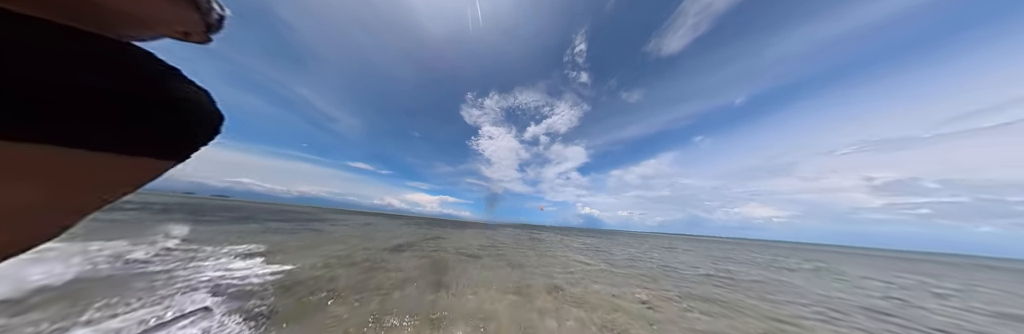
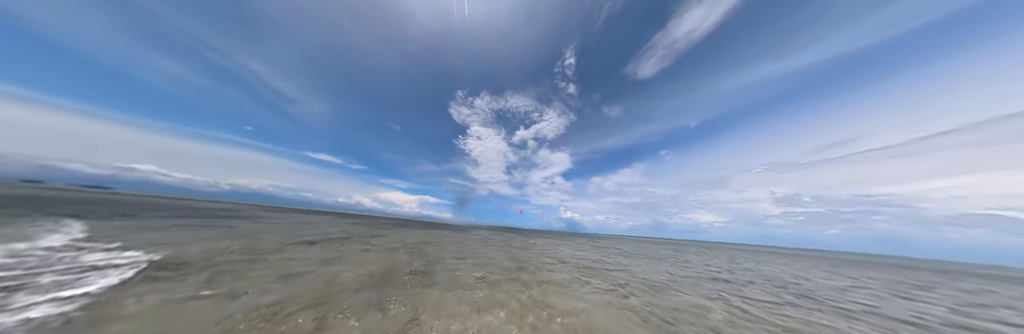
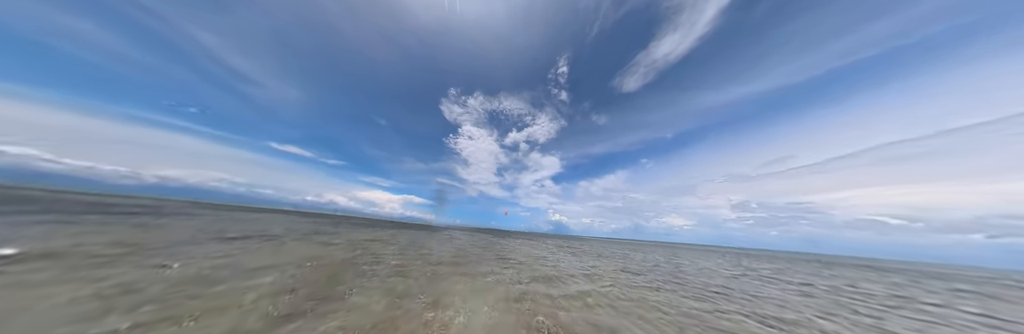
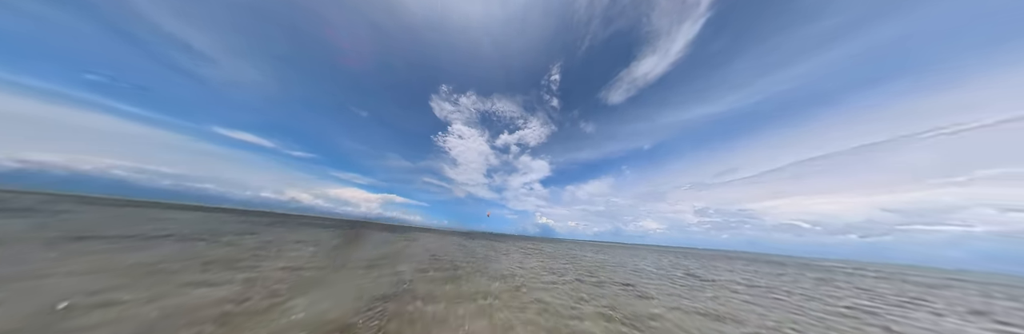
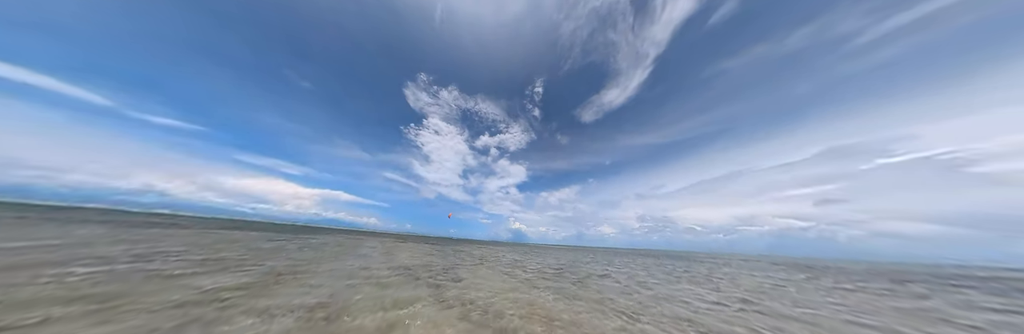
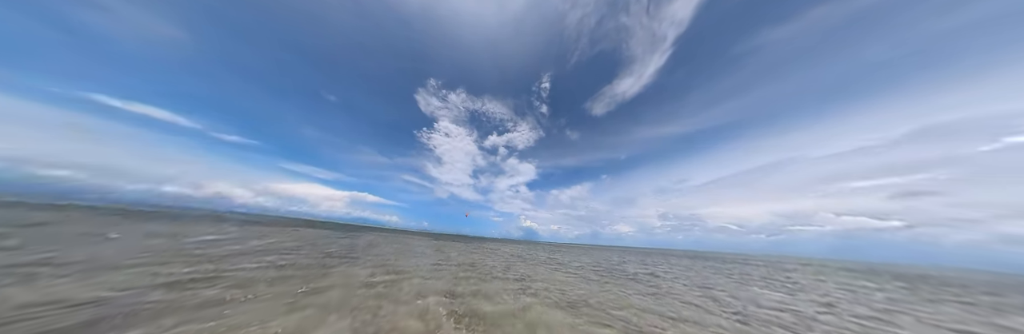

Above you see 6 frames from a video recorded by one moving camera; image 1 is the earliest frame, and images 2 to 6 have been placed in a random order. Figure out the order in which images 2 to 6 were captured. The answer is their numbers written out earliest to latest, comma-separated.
2, 3, 4, 6, 5
